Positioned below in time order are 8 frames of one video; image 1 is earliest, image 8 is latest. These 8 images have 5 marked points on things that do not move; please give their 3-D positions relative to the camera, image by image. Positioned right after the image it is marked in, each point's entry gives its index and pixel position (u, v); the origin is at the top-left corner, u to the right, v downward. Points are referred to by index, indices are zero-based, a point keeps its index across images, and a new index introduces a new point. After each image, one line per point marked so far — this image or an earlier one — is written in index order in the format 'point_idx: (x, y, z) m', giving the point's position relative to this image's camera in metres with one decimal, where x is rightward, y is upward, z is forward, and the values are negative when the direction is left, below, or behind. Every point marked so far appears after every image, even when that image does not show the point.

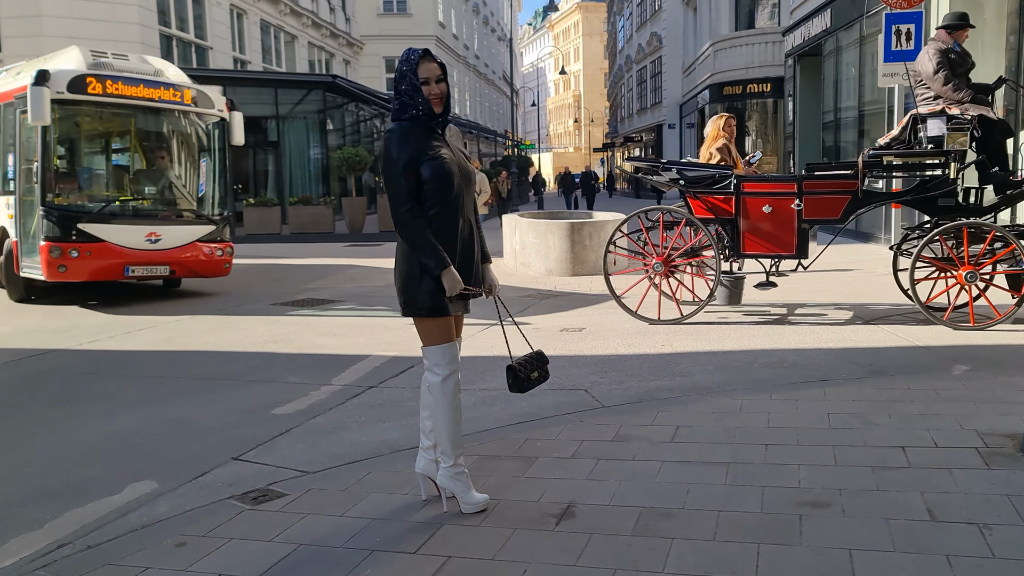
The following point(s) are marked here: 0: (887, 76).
0: (+4.4, +2.5, +10.3) m
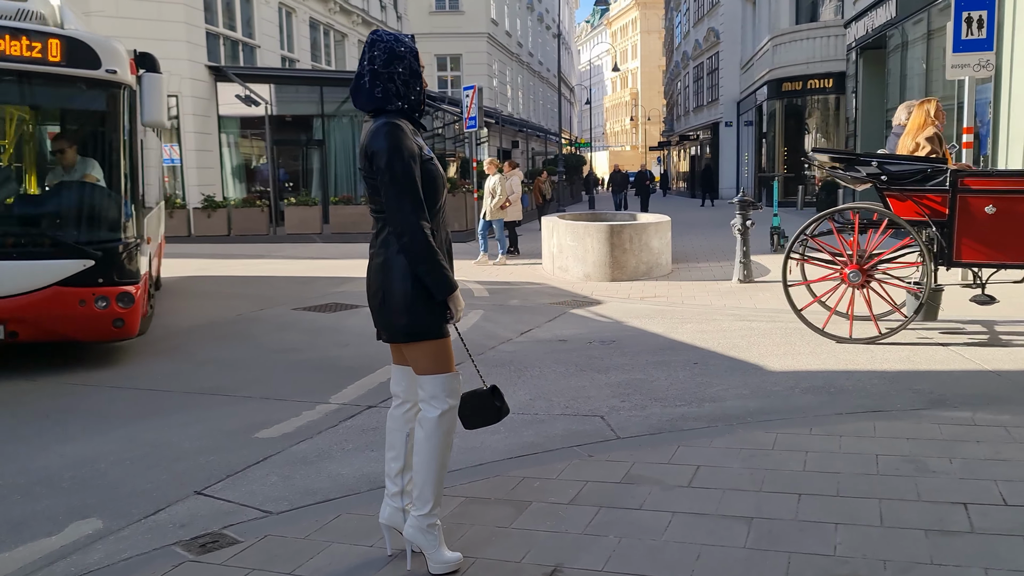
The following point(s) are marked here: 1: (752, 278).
0: (+4.8, +2.4, +9.4) m
1: (+3.0, +0.1, +11.0) m
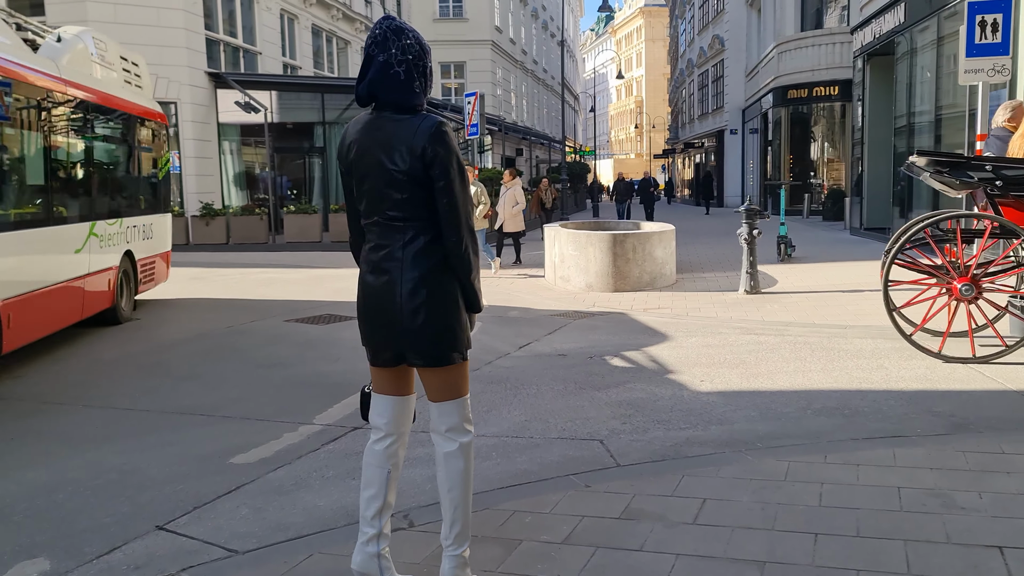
0: (+4.8, +2.3, +9.1) m
1: (+3.0, 0.0, +10.6) m
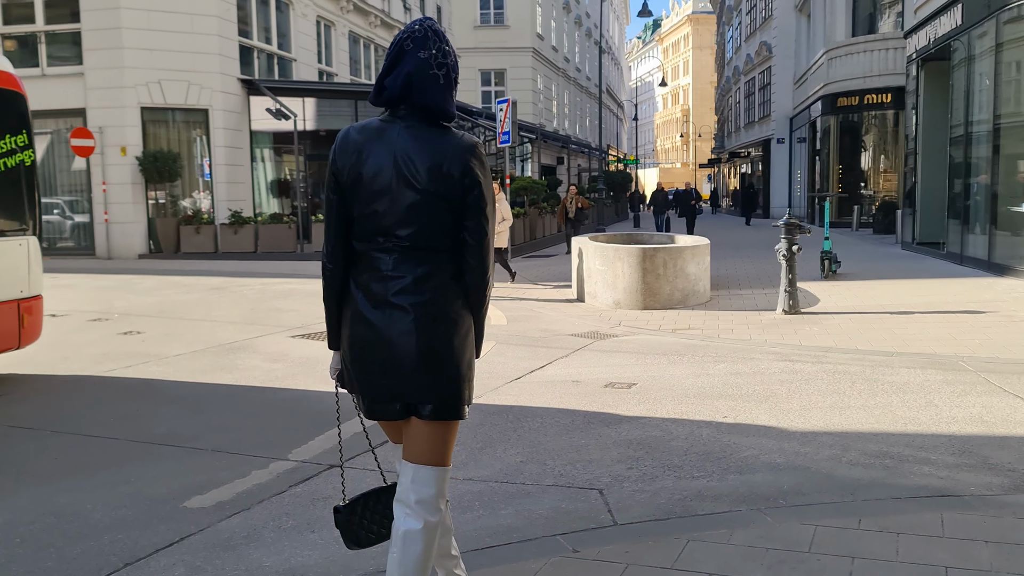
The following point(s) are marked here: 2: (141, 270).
0: (+5.0, +2.0, +8.3) m
1: (+3.3, -0.2, +9.9) m
2: (-7.5, +0.4, +17.6) m
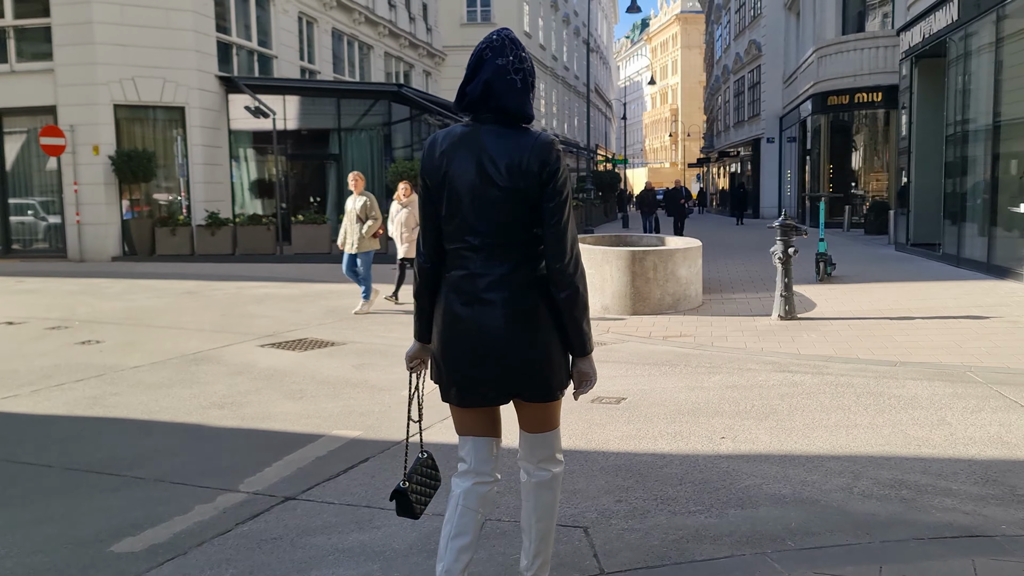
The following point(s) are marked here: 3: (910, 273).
0: (+4.8, +2.0, +7.9) m
1: (+3.1, -0.3, +9.5) m
2: (-7.8, +0.3, +17.0) m
3: (+6.2, +0.2, +13.5) m
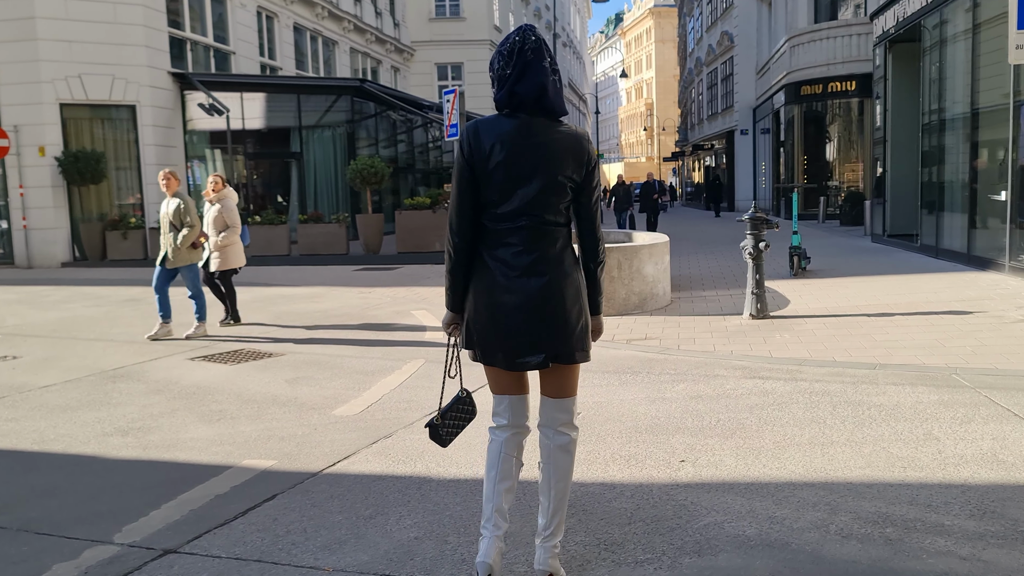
0: (+4.4, +2.0, +7.4) m
1: (+2.6, -0.3, +8.9) m
2: (-8.5, +0.2, +16.2) m
3: (+5.6, +0.3, +13.0) m
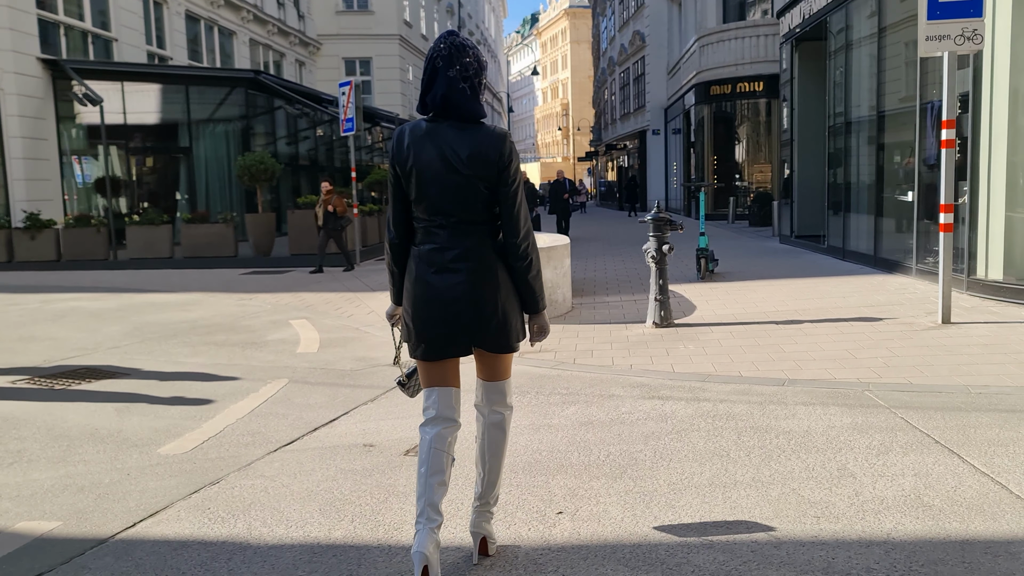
0: (+3.4, +2.0, +6.9) m
1: (+1.5, -0.3, +8.3) m
2: (-10.2, 0.0, +14.5) m
3: (+4.1, +0.3, +12.6) m
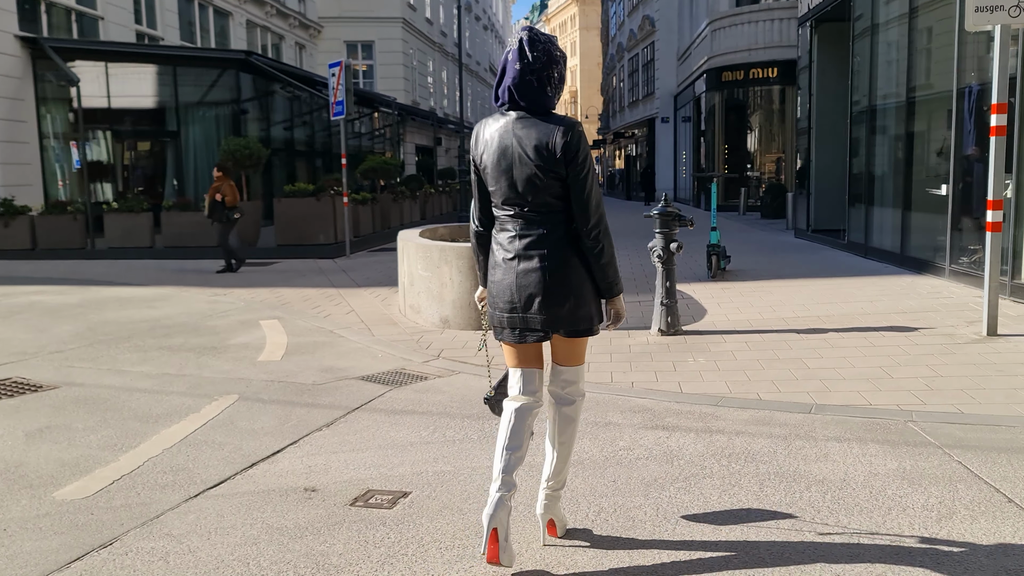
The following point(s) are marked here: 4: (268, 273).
0: (+3.3, +1.9, +6.0) m
1: (+1.4, -0.3, +7.4) m
2: (-10.2, +0.2, +13.7) m
3: (+4.1, +0.3, +11.7) m
4: (-3.6, +0.2, +12.9) m
